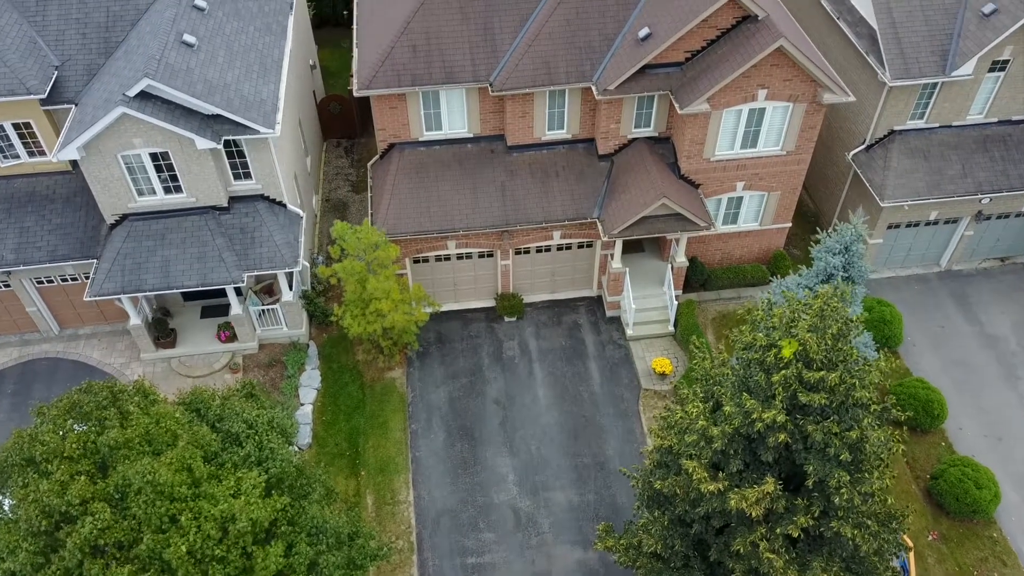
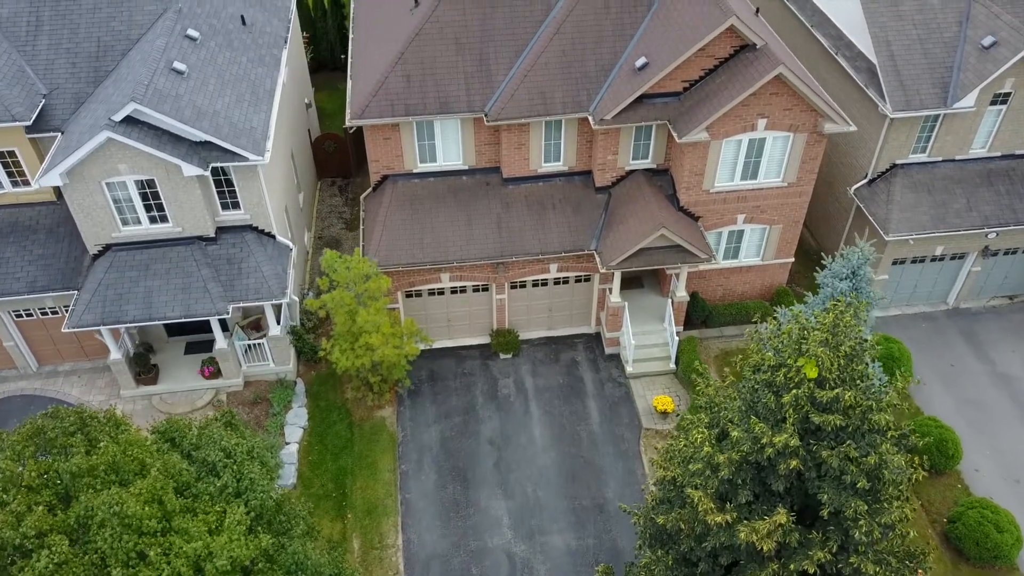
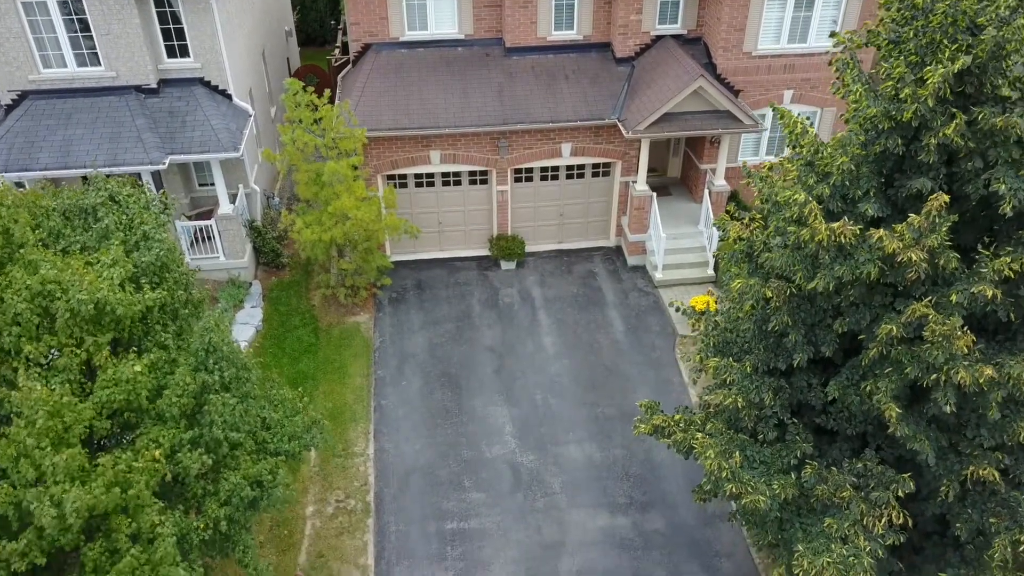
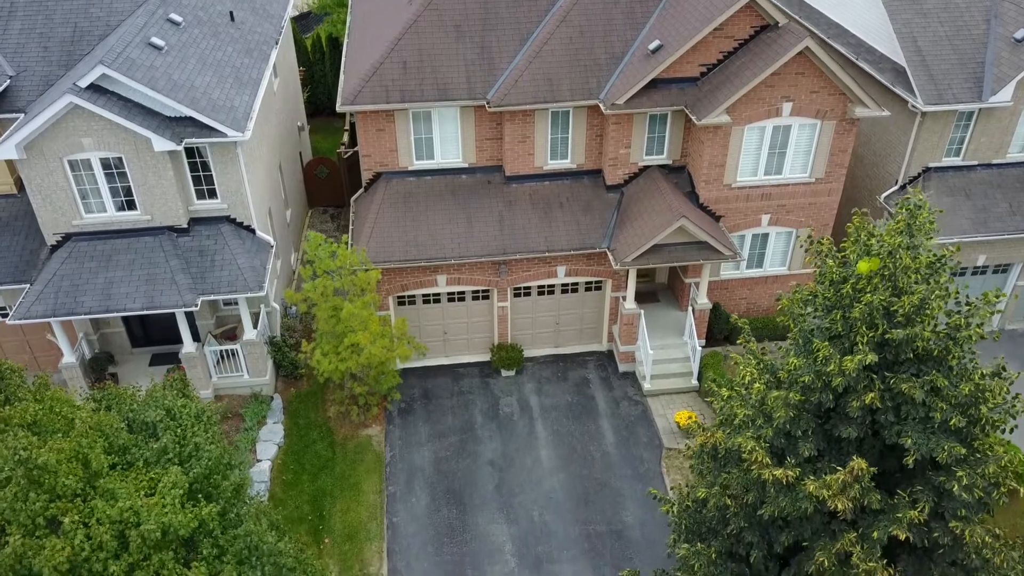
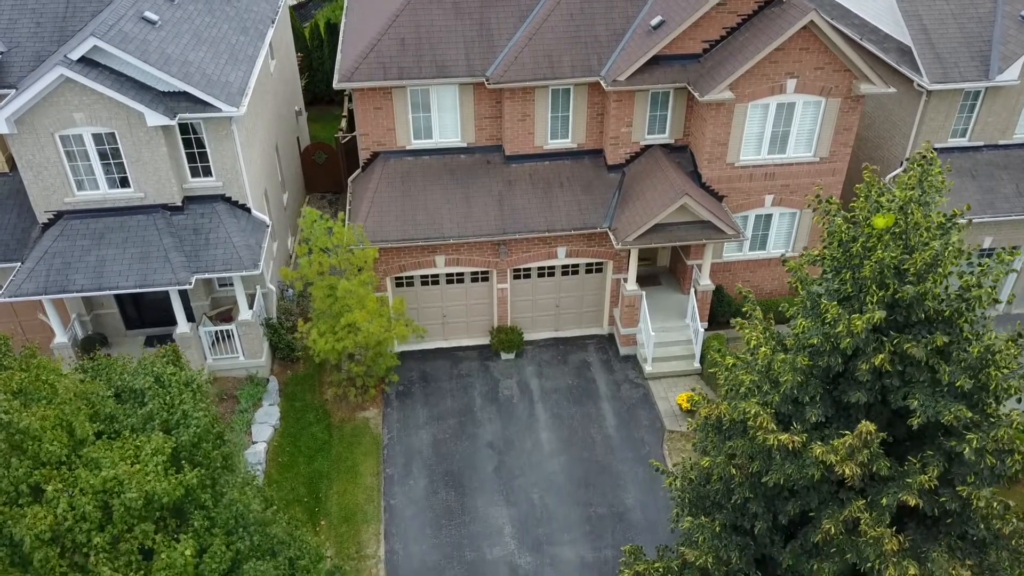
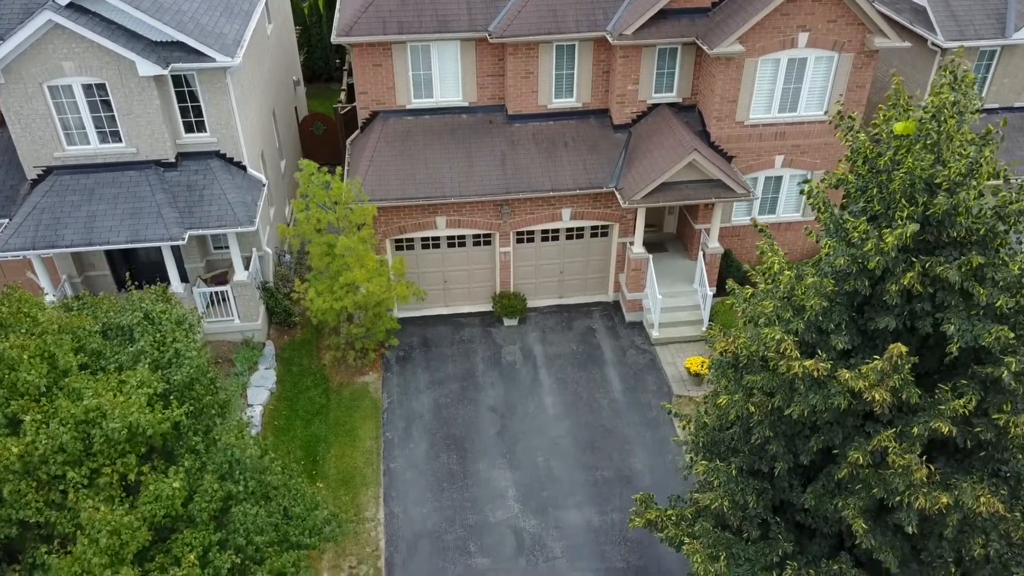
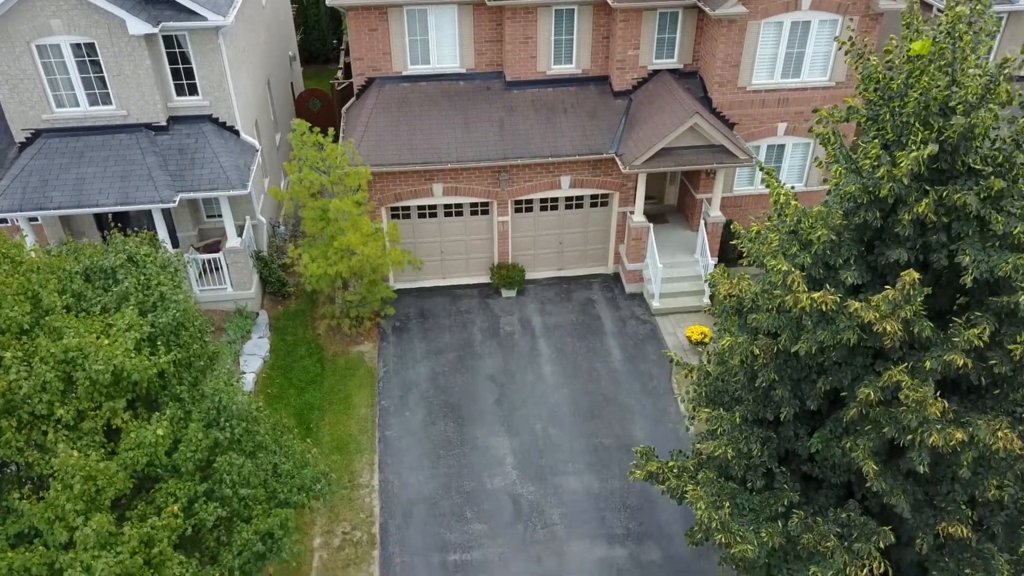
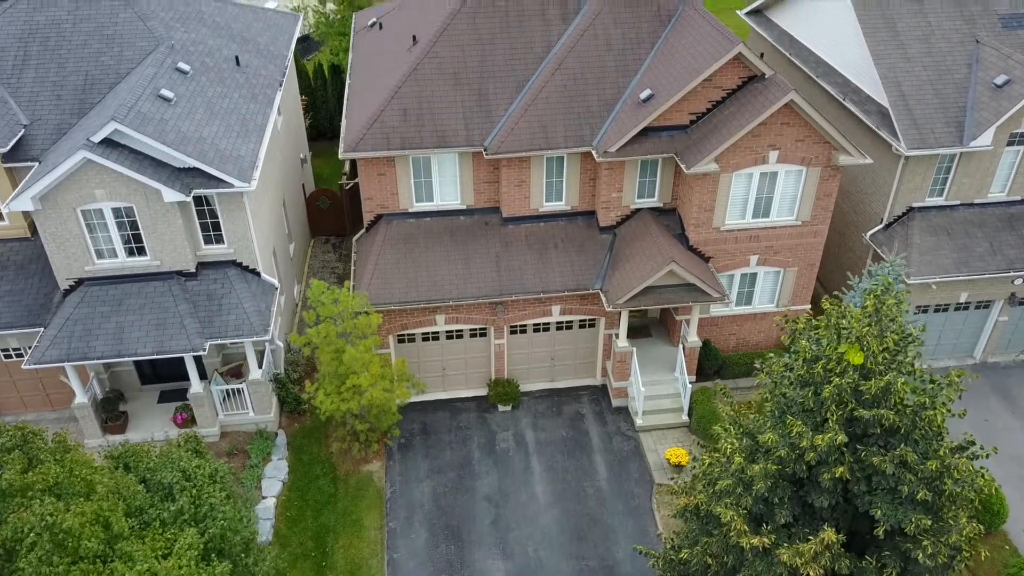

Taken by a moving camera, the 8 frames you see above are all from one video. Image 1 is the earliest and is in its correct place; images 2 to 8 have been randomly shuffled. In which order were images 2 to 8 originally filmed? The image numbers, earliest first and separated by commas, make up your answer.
2, 8, 4, 5, 6, 7, 3
